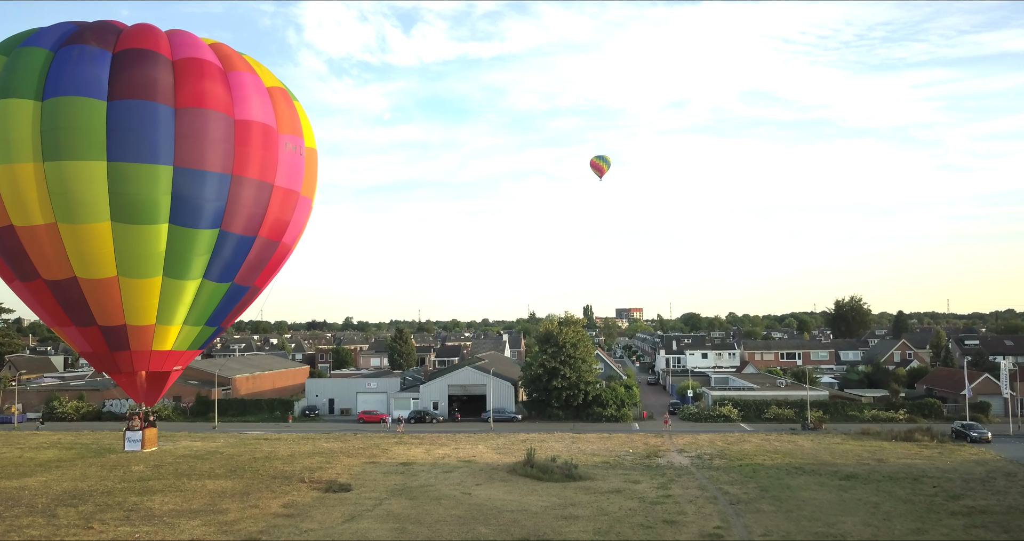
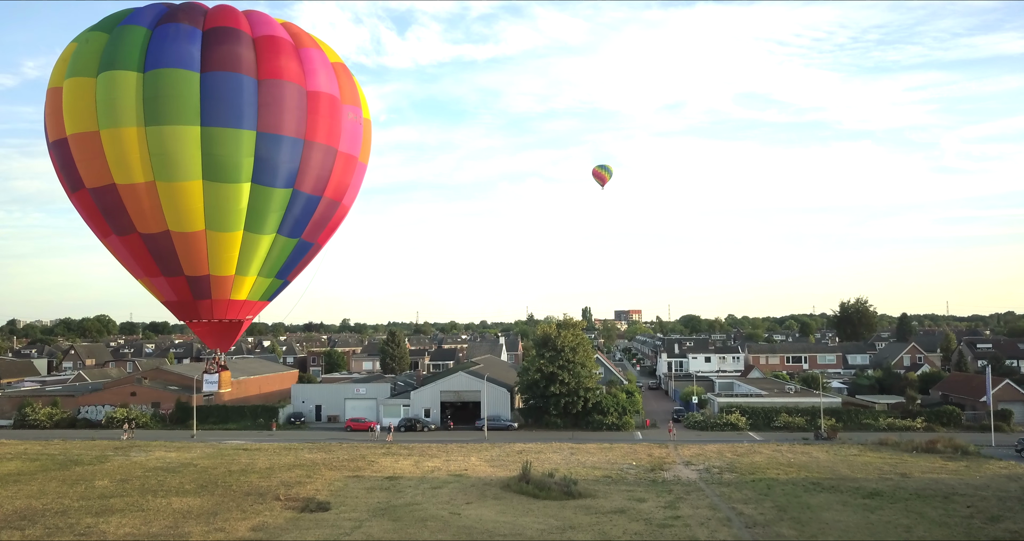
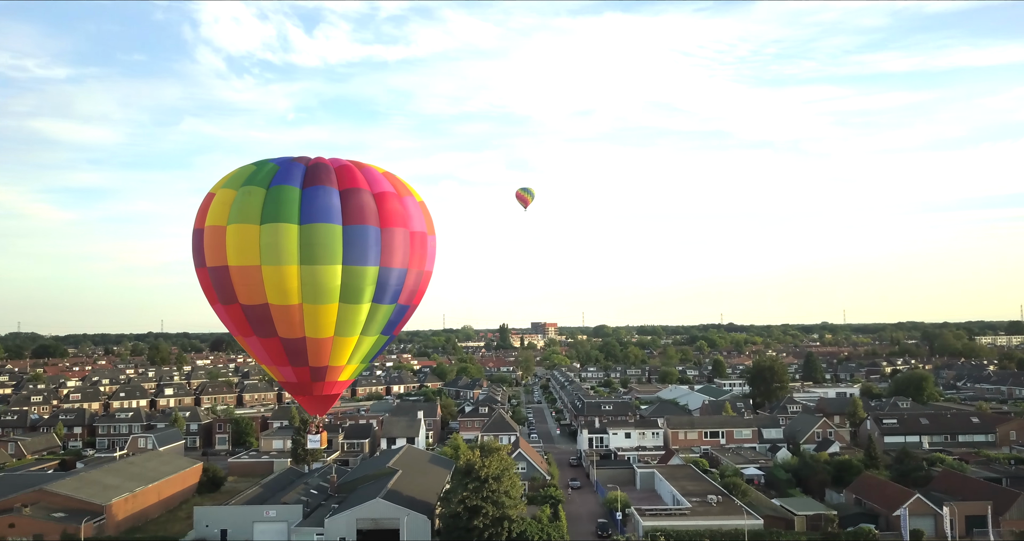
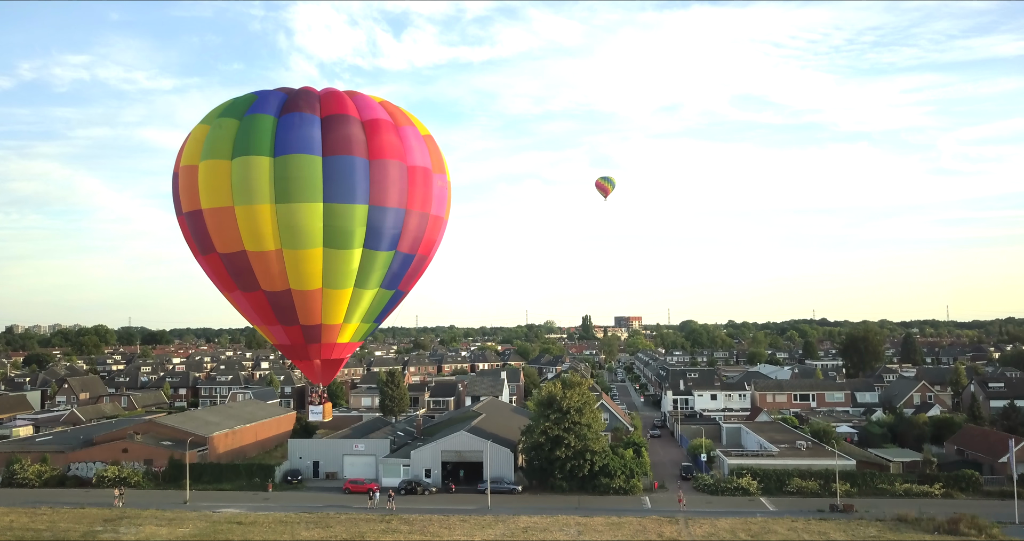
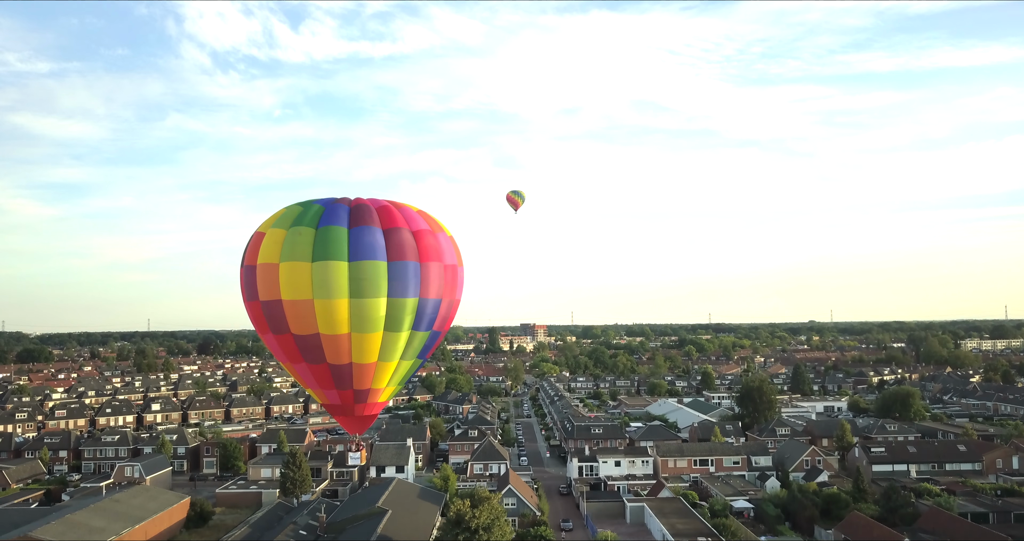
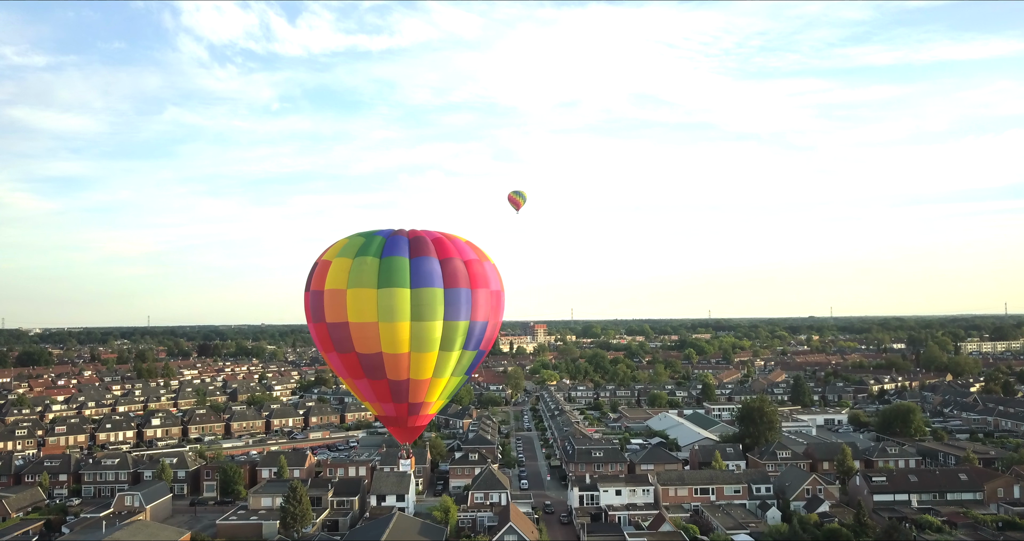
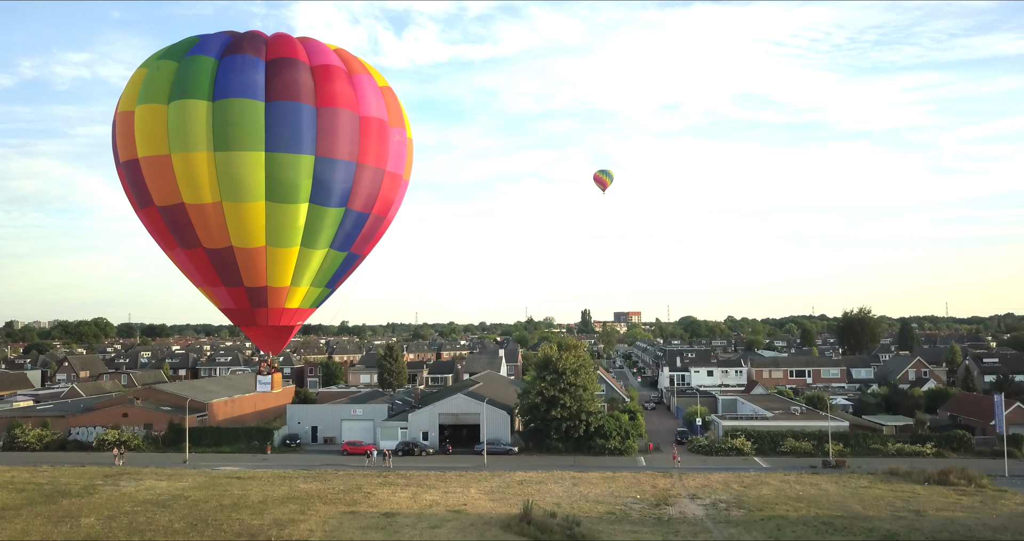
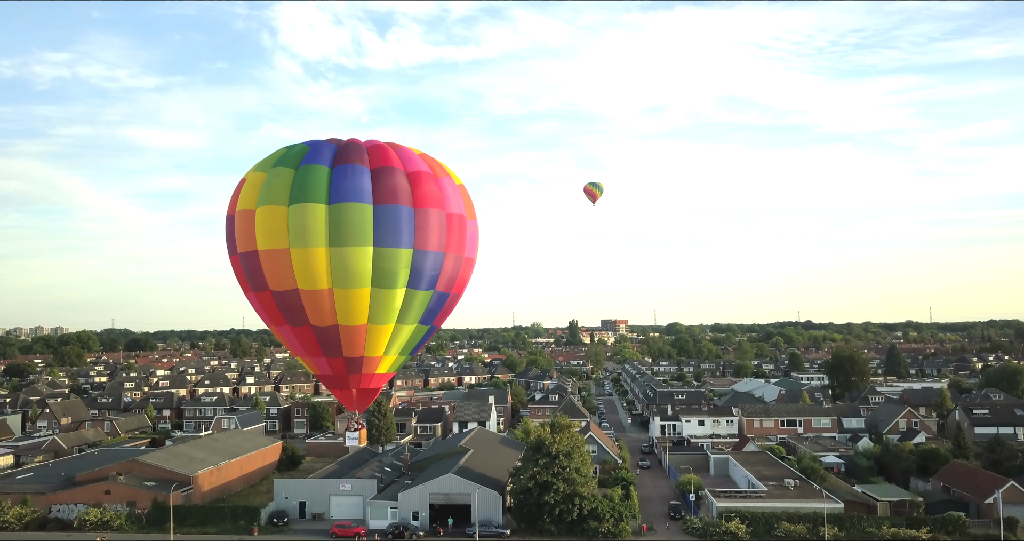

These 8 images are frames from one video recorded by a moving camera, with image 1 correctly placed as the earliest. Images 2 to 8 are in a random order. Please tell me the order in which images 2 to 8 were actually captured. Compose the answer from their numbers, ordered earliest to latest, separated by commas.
2, 7, 4, 8, 3, 5, 6
